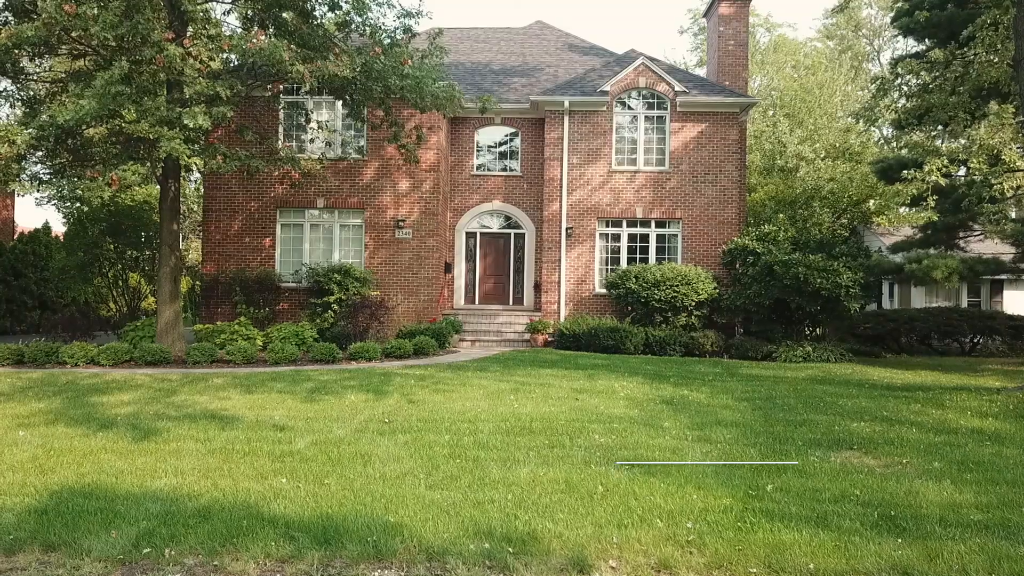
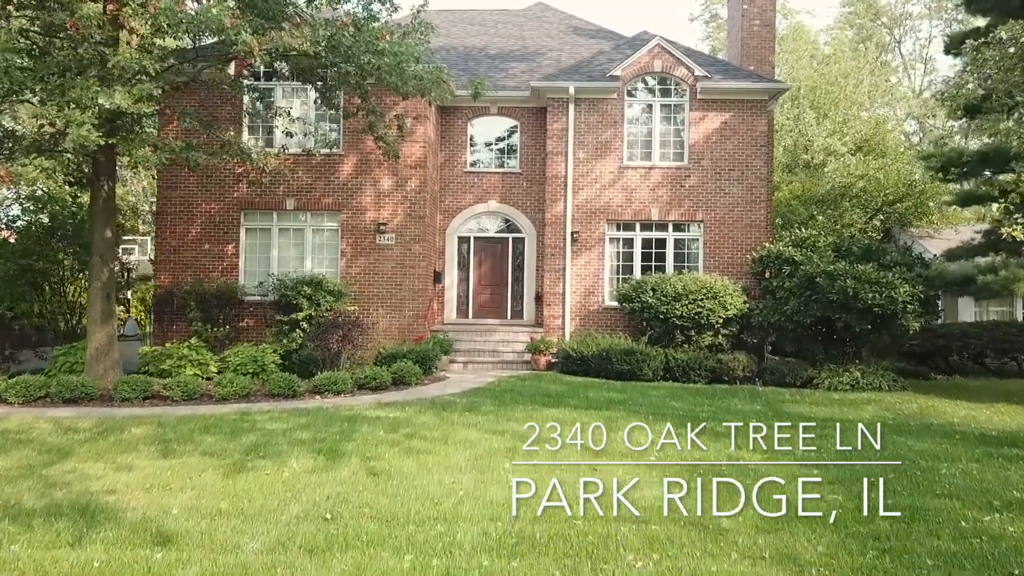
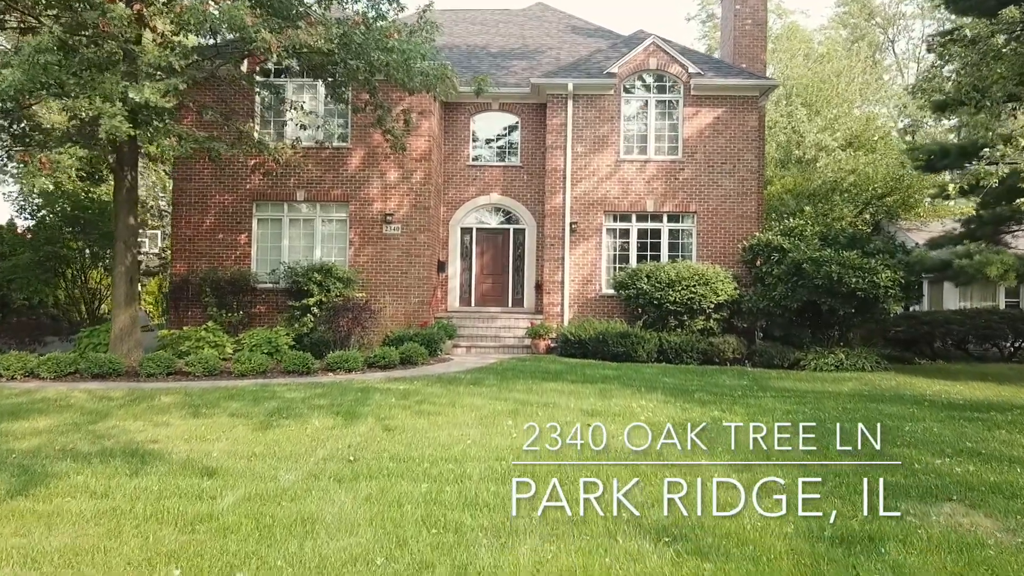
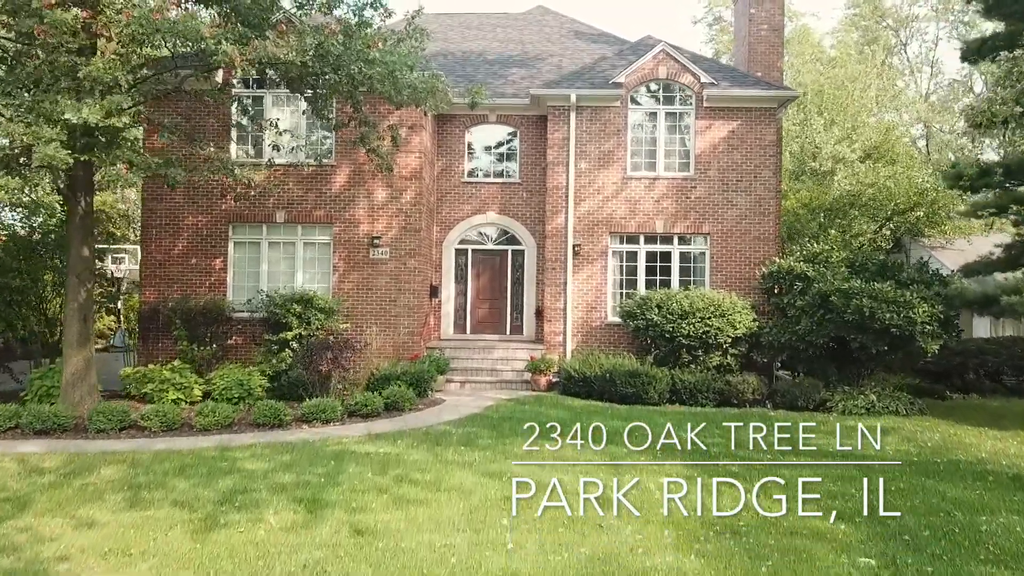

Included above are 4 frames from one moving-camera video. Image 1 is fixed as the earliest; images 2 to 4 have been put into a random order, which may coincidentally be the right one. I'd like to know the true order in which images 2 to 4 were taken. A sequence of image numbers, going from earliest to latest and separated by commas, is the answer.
3, 2, 4
